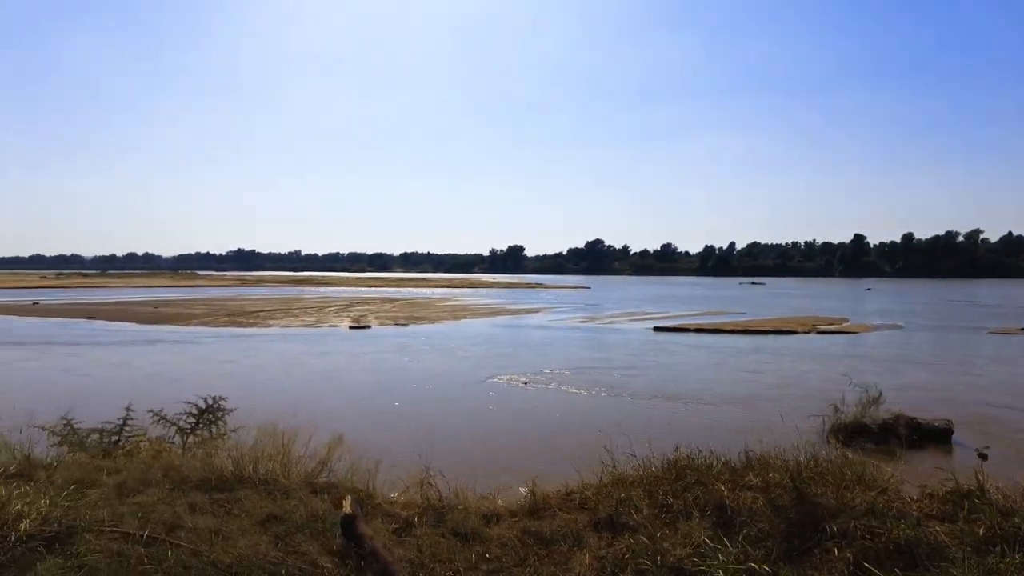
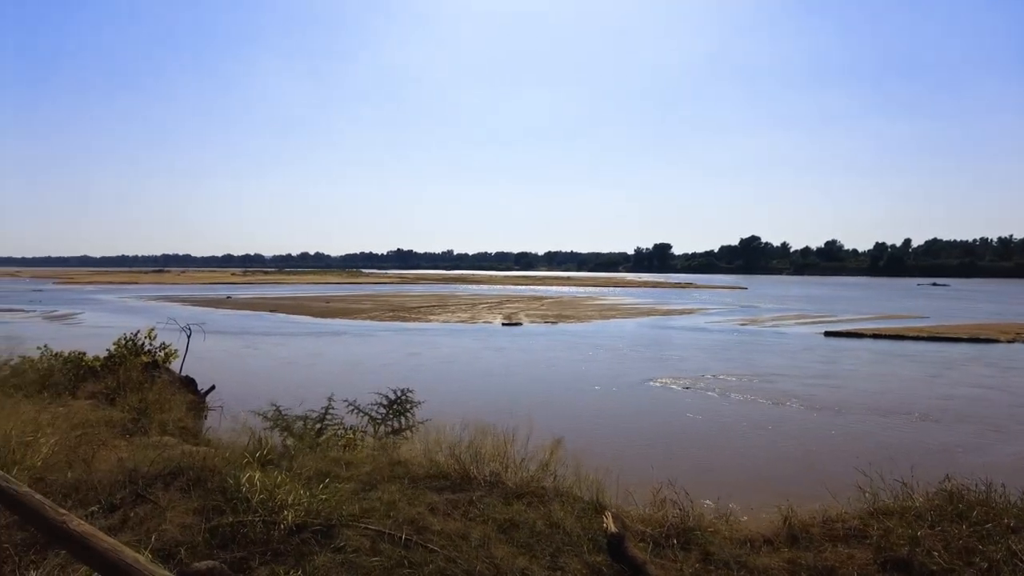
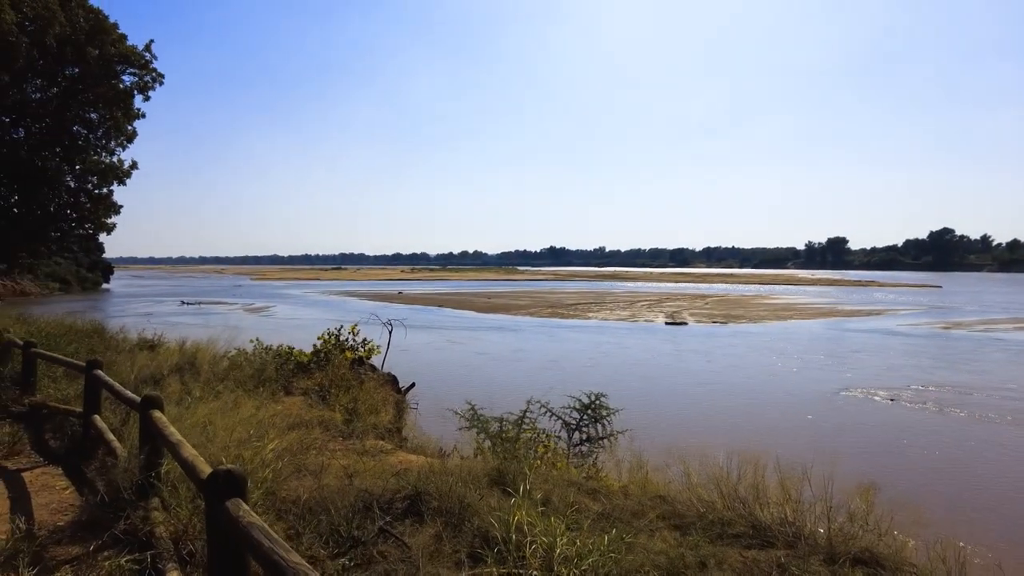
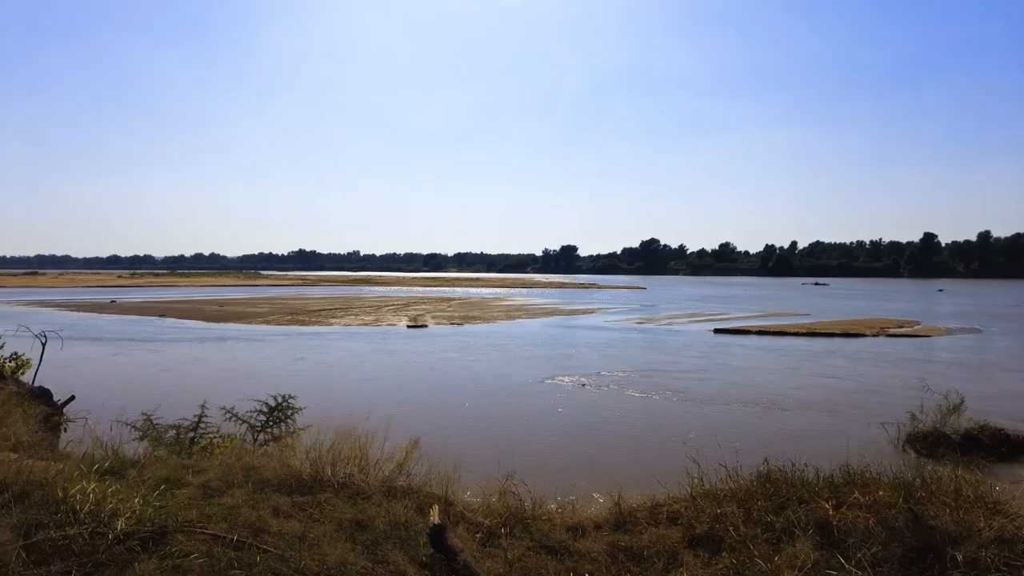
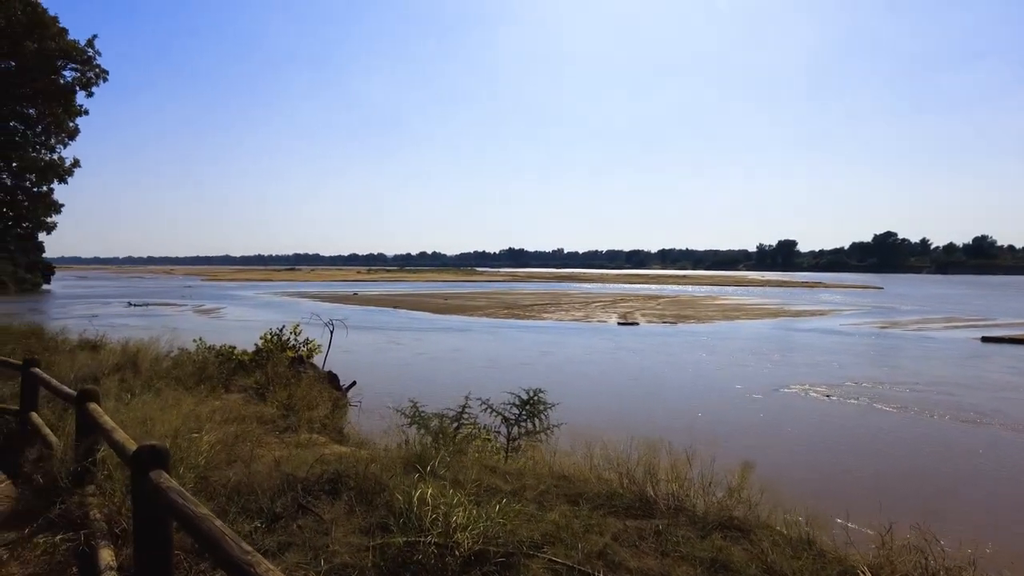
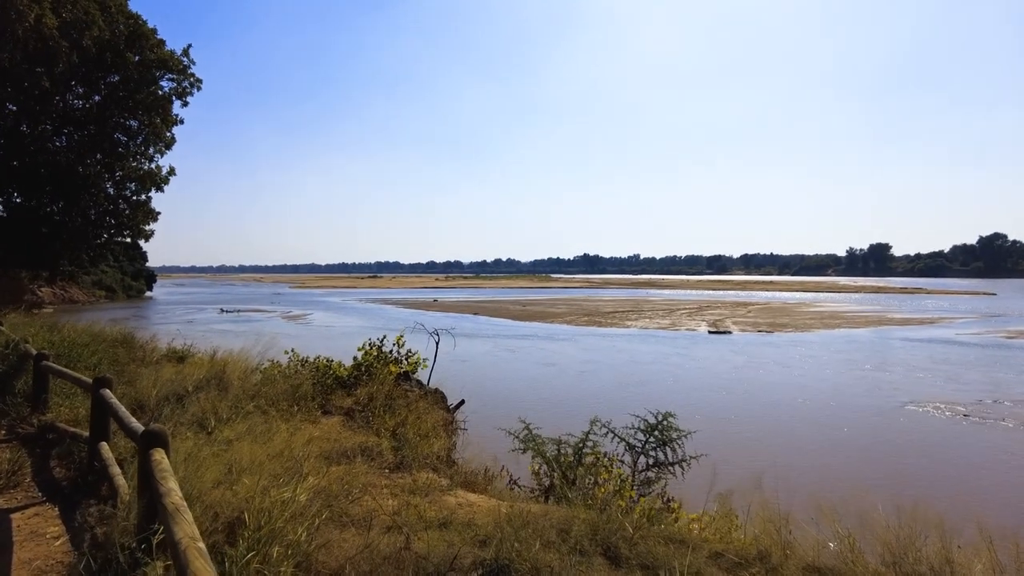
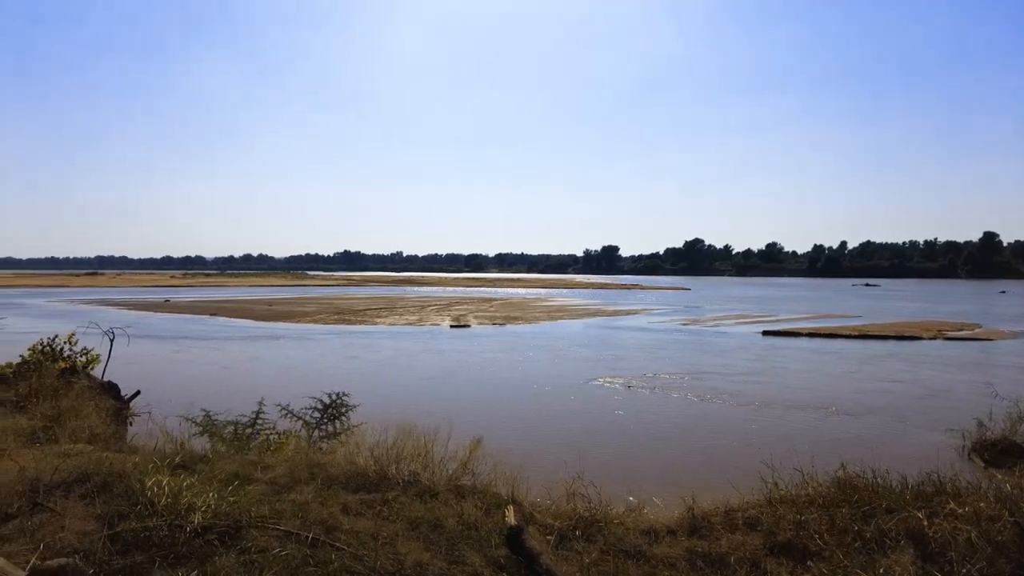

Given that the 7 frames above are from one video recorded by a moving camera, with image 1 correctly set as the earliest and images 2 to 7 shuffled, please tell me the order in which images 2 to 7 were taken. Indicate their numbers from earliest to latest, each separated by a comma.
4, 7, 2, 5, 3, 6
